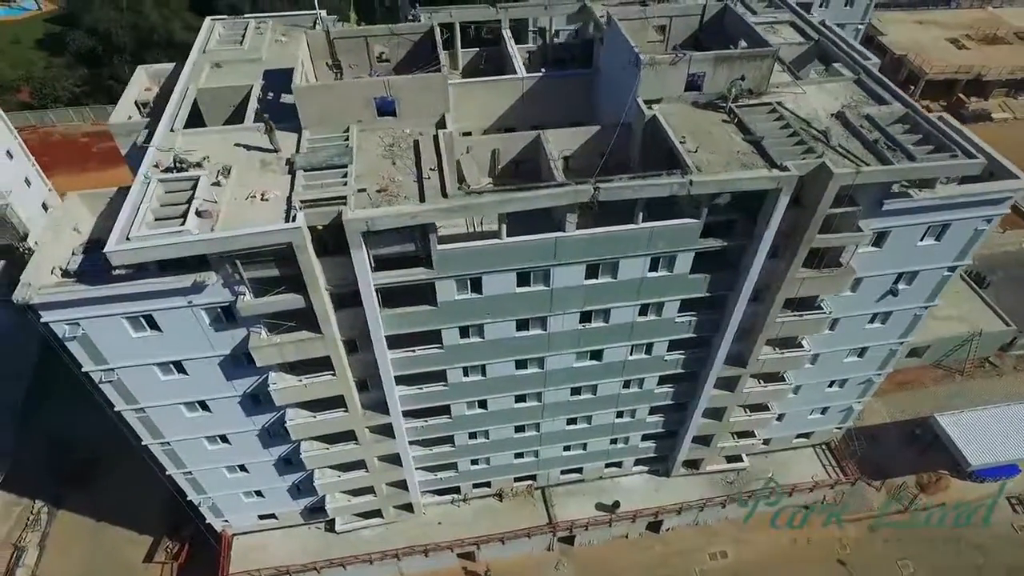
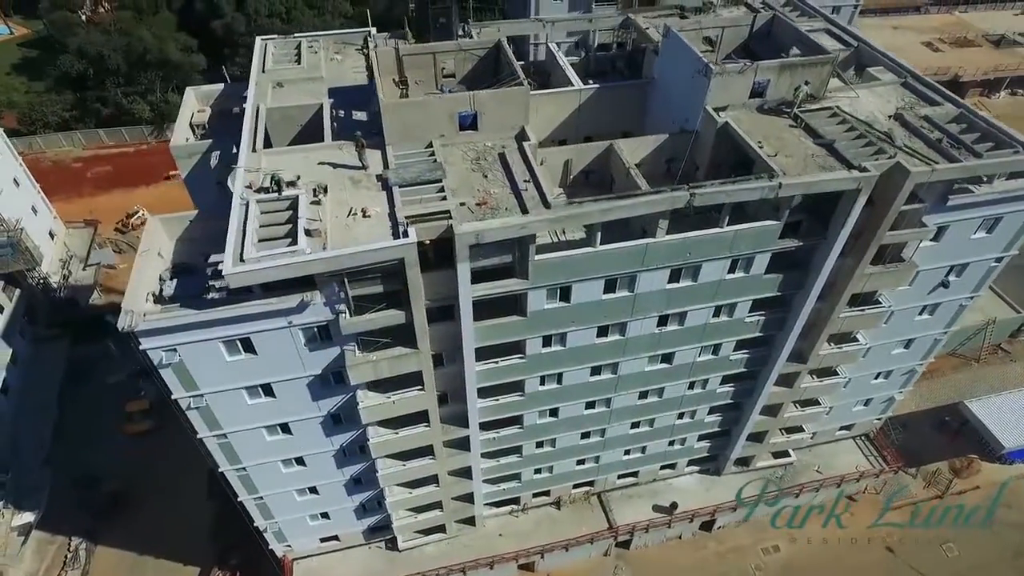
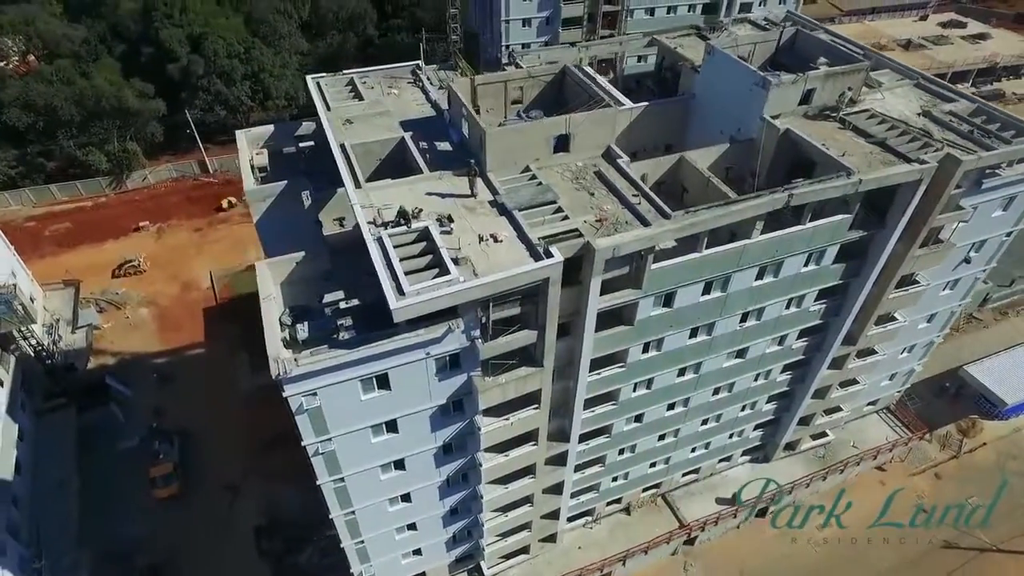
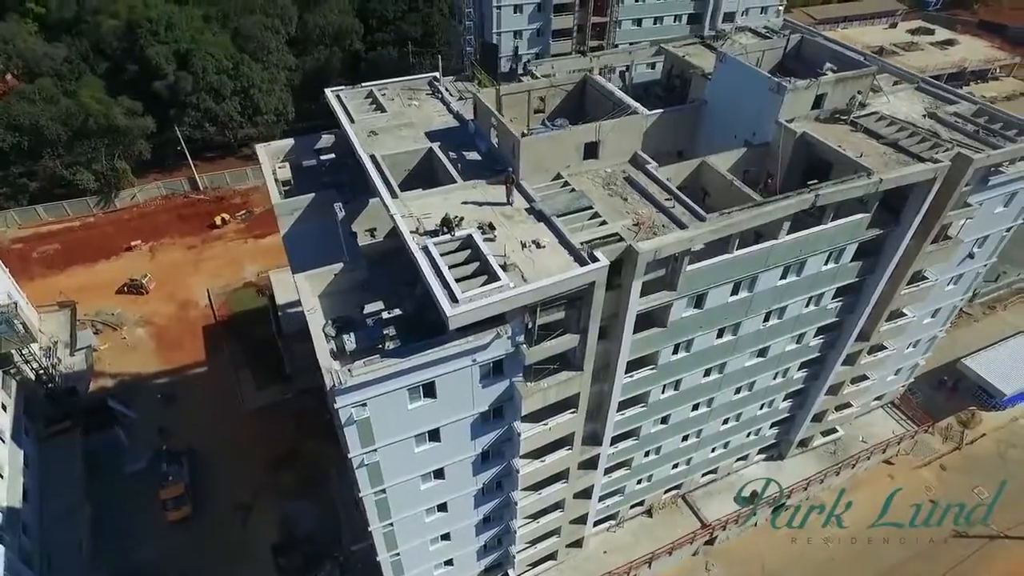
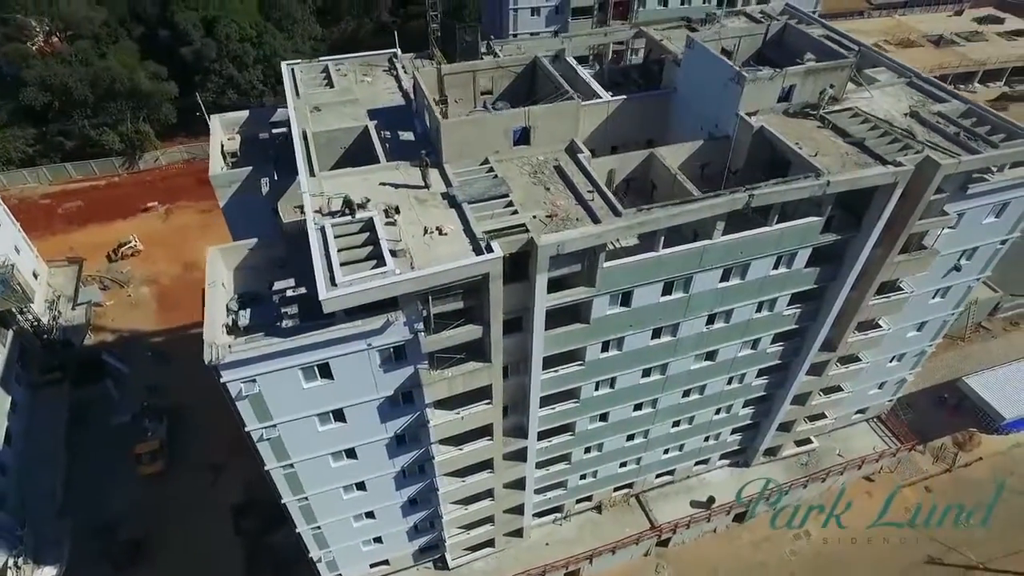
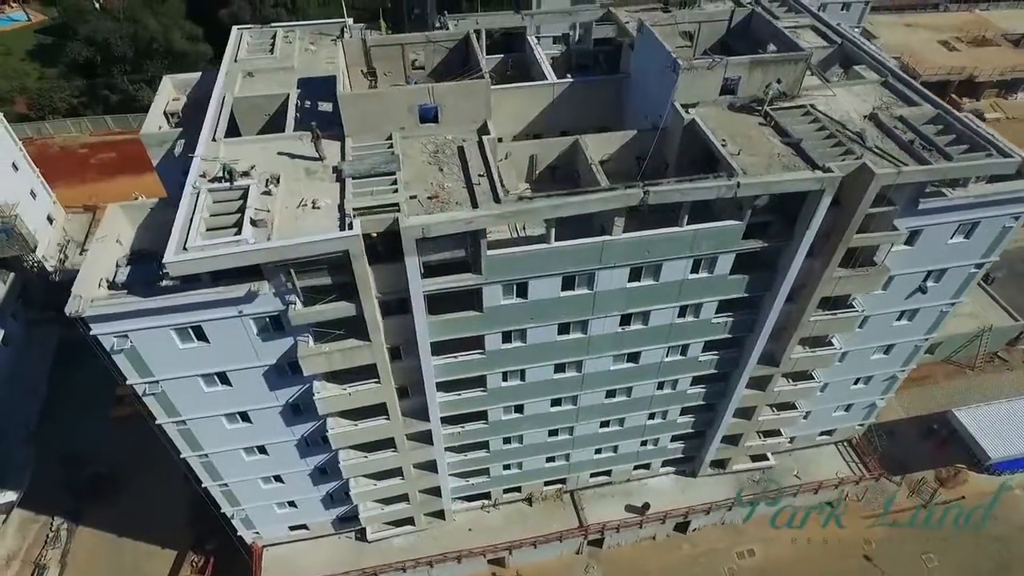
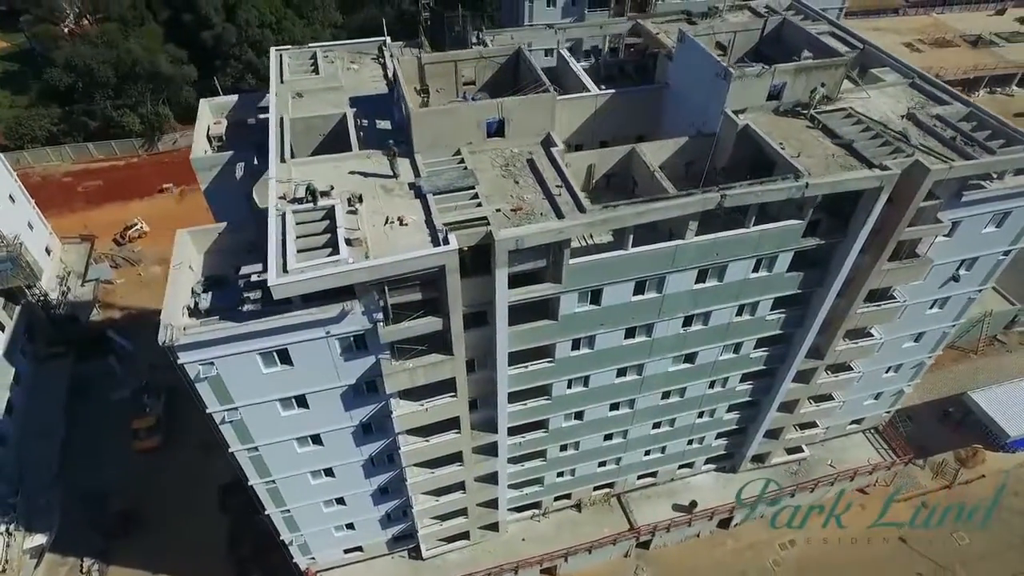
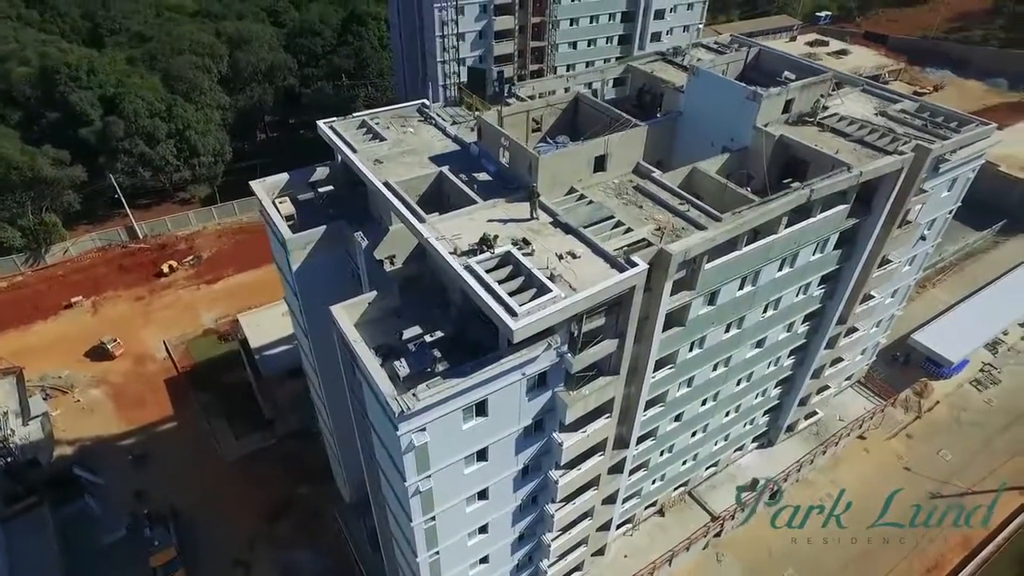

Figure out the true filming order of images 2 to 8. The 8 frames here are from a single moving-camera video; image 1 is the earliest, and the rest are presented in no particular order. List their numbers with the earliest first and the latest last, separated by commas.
6, 2, 7, 5, 3, 4, 8
